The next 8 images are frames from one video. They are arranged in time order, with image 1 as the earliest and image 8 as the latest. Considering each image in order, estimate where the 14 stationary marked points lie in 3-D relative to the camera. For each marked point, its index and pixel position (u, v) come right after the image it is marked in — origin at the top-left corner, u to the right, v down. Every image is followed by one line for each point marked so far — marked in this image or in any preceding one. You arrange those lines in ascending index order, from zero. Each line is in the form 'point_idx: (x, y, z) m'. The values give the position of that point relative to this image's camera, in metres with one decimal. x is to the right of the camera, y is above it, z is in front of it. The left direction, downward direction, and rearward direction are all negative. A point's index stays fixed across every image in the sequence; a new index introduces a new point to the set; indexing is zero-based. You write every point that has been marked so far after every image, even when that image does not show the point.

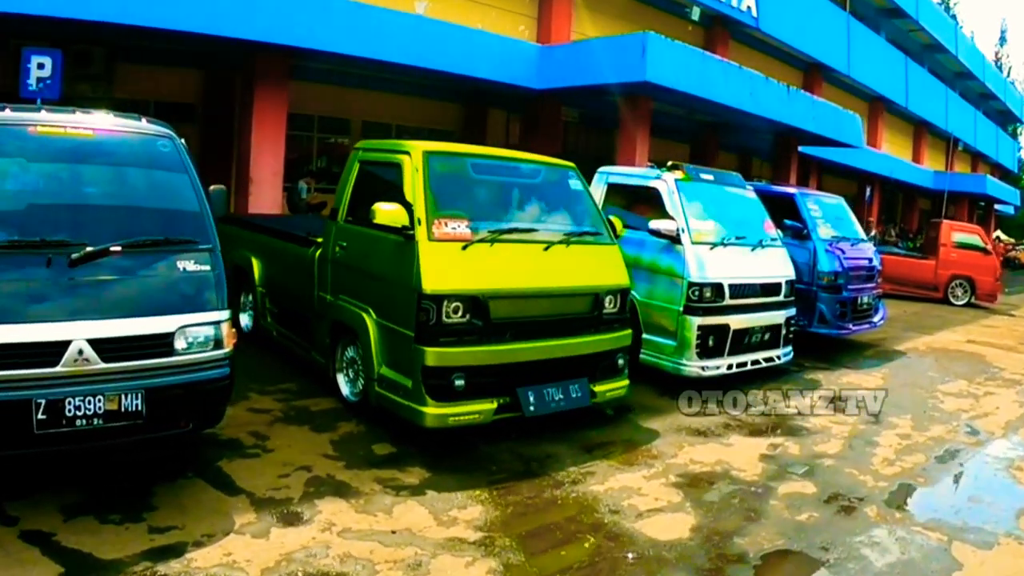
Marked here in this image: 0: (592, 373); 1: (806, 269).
0: (+0.6, -0.6, +6.0) m
1: (+2.8, +0.2, +8.2) m
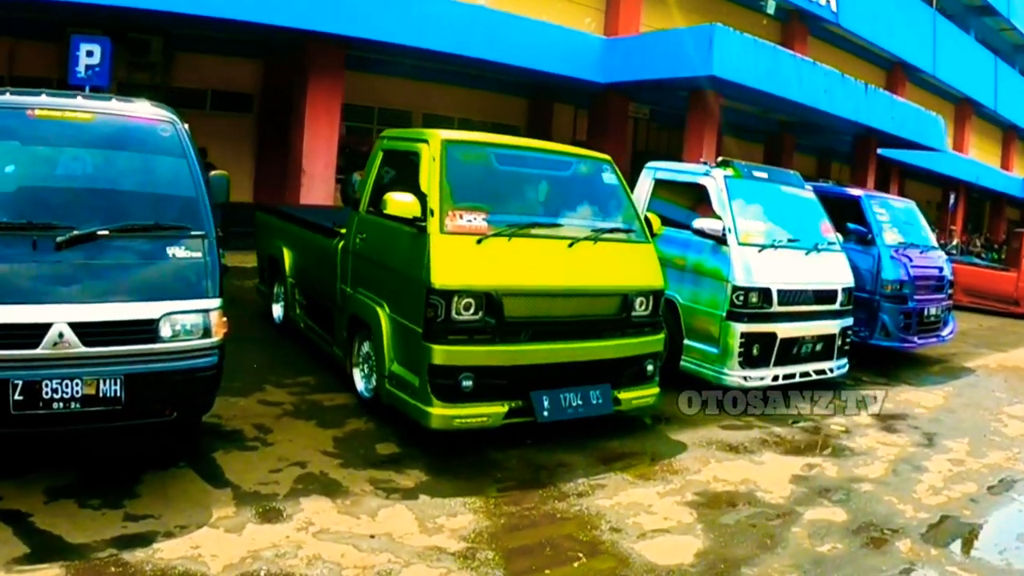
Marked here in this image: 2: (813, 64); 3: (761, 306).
0: (+0.7, -0.6, +5.6) m
1: (+3.1, +0.1, +7.6) m
2: (+4.4, +3.4, +13.2) m
3: (+1.9, -0.1, +6.5) m
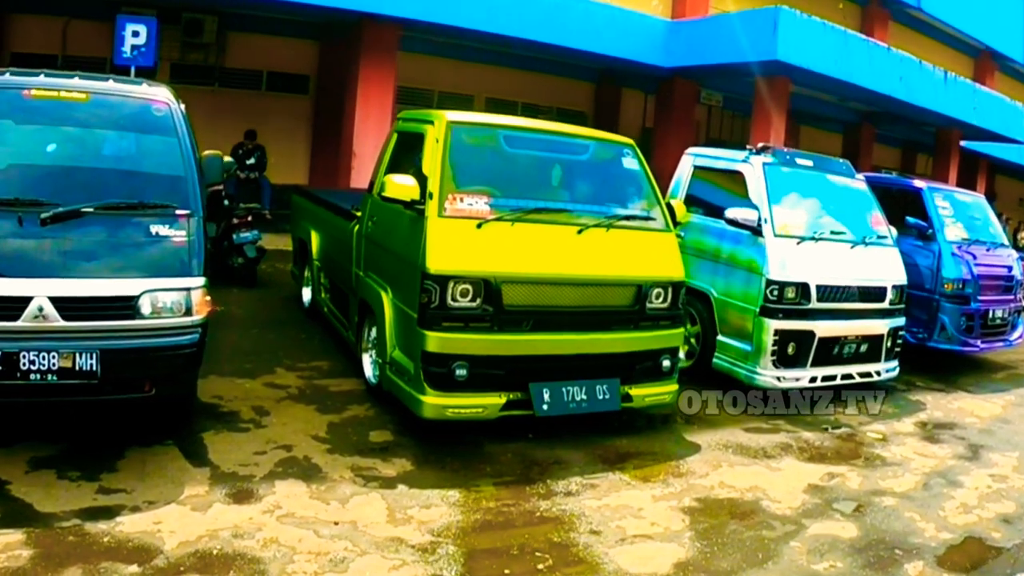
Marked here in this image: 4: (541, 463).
0: (+0.7, -0.6, +5.4) m
1: (+3.4, +0.1, +7.0) m
2: (+5.4, +3.5, +12.3) m
3: (+2.0, -0.1, +6.1) m
4: (+0.2, -1.0, +4.9) m
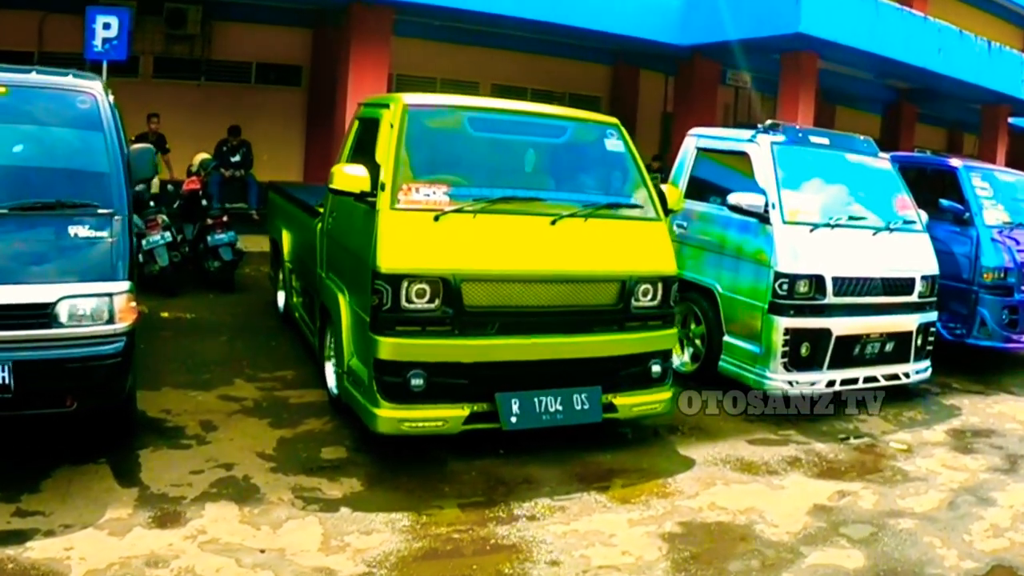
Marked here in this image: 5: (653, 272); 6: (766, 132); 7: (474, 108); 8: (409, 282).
0: (+0.6, -0.5, +4.8) m
1: (+3.3, +0.2, +6.3) m
2: (+5.6, +3.6, +11.5) m
3: (+1.9, -0.1, +5.5) m
4: (0.0, -1.0, +4.4) m
5: (+0.8, +0.1, +4.9) m
6: (+1.8, +1.1, +6.0) m
7: (-0.2, +1.0, +5.0) m
8: (-0.5, 0.0, +4.4) m
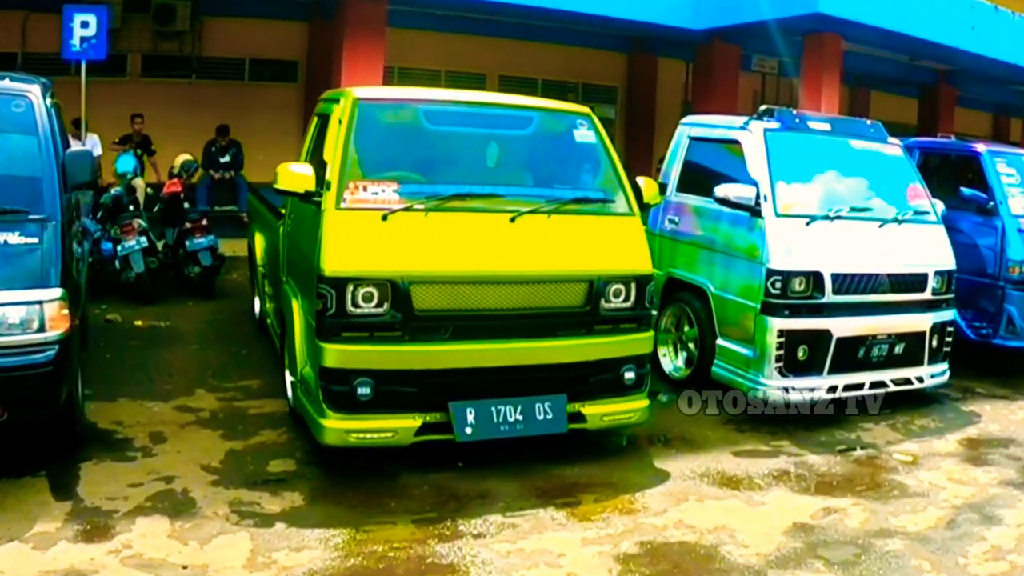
0: (+0.4, -0.5, +4.5) m
1: (+3.2, +0.2, +5.8) m
2: (+5.9, +3.7, +10.8) m
3: (+1.8, 0.0, +5.1) m
4: (-0.2, -1.0, +4.1) m
5: (+0.6, +0.1, +4.6) m
6: (+1.6, +1.1, +5.6) m
7: (-0.4, +1.0, +4.7) m
8: (-0.8, 0.0, +4.1) m
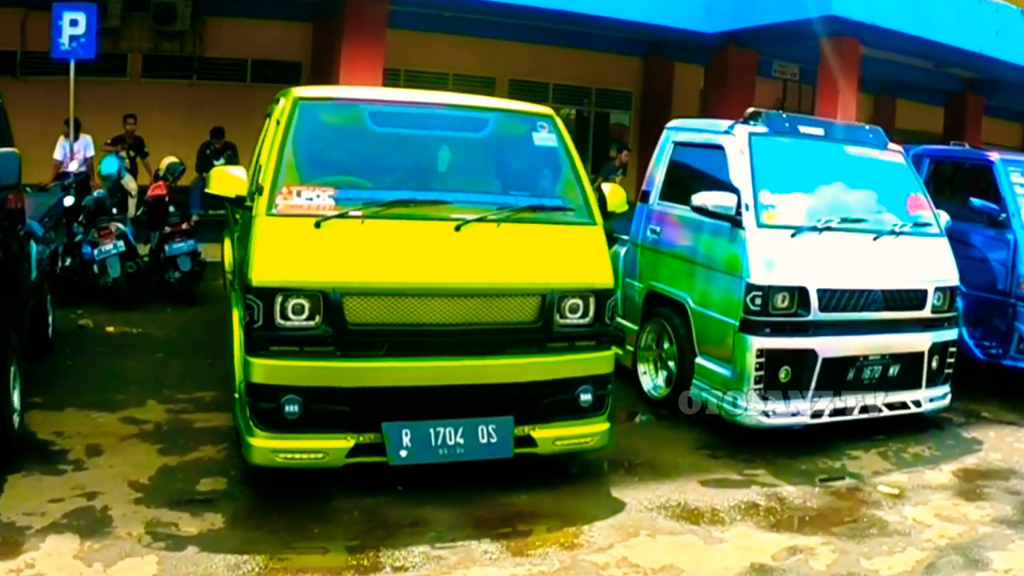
0: (+0.1, -0.6, +4.2) m
1: (+3.0, +0.1, +5.3) m
2: (+6.0, +3.5, +10.2) m
3: (+1.5, -0.1, +4.7) m
4: (-0.5, -1.1, +3.9) m
5: (+0.3, 0.0, +4.3) m
6: (+1.5, +1.0, +5.3) m
7: (-0.7, +1.0, +4.5) m
8: (-1.0, 0.0, +3.9) m
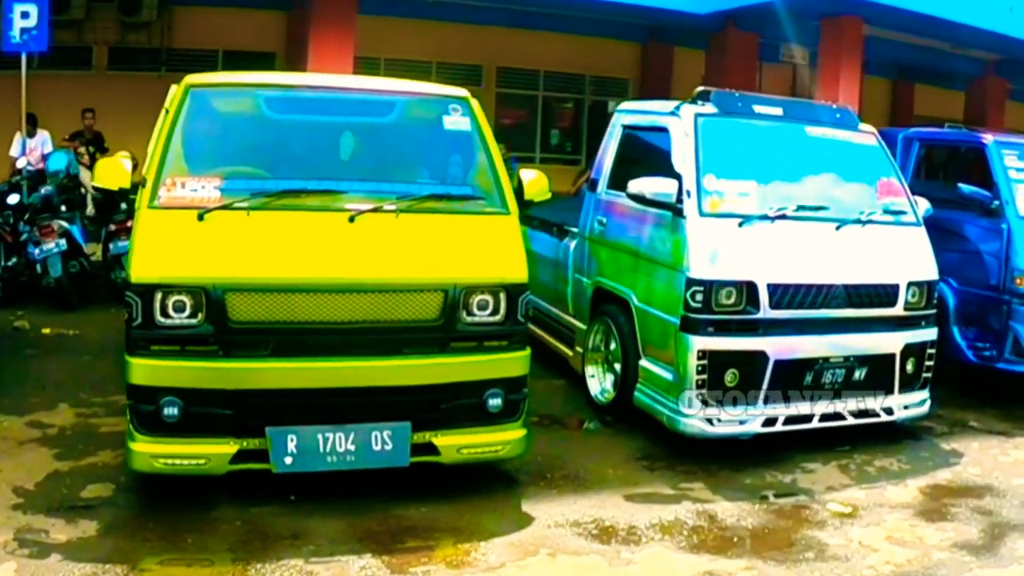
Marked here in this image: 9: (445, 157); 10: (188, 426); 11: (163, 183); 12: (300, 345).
0: (-0.4, -0.6, +3.9) m
1: (+2.6, +0.1, +4.8) m
2: (+6.0, +3.5, +9.4) m
3: (+1.1, -0.1, +4.3) m
4: (-1.0, -1.0, +3.6) m
5: (-0.1, 0.0, +3.9) m
6: (+1.1, +1.0, +4.8) m
7: (-1.1, +1.0, +4.2) m
8: (-1.5, 0.0, +3.7) m
9: (-0.3, +0.6, +4.2) m
10: (-1.4, -0.6, +3.7) m
11: (-1.5, +0.5, +3.9) m
12: (-0.9, -0.3, +3.8) m
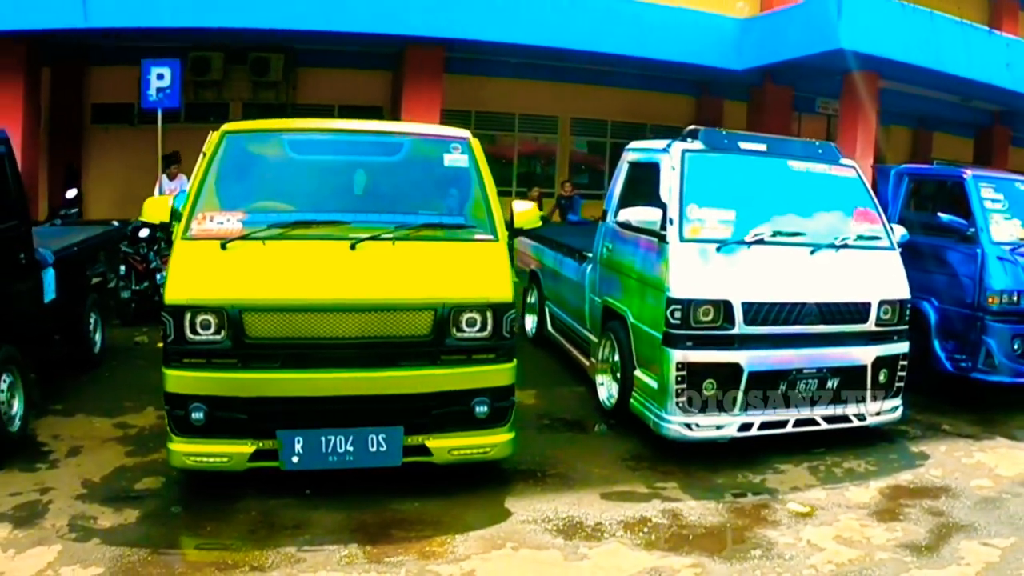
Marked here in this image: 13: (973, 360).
0: (-0.4, -0.7, +4.3) m
1: (+2.6, 0.0, +4.8) m
2: (+6.5, +3.4, +9.1) m
3: (+1.1, -0.2, +4.5) m
4: (-1.1, -1.1, +4.1) m
5: (-0.2, -0.1, +4.3) m
6: (+1.1, +0.9, +5.1) m
7: (-1.1, +0.9, +4.8) m
8: (-1.6, -0.1, +4.3) m
9: (-0.3, +0.5, +4.7) m
10: (-1.5, -0.7, +4.3) m
11: (-1.6, +0.4, +4.5) m
12: (-1.0, -0.4, +4.3) m
13: (+2.7, -0.4, +4.8) m
